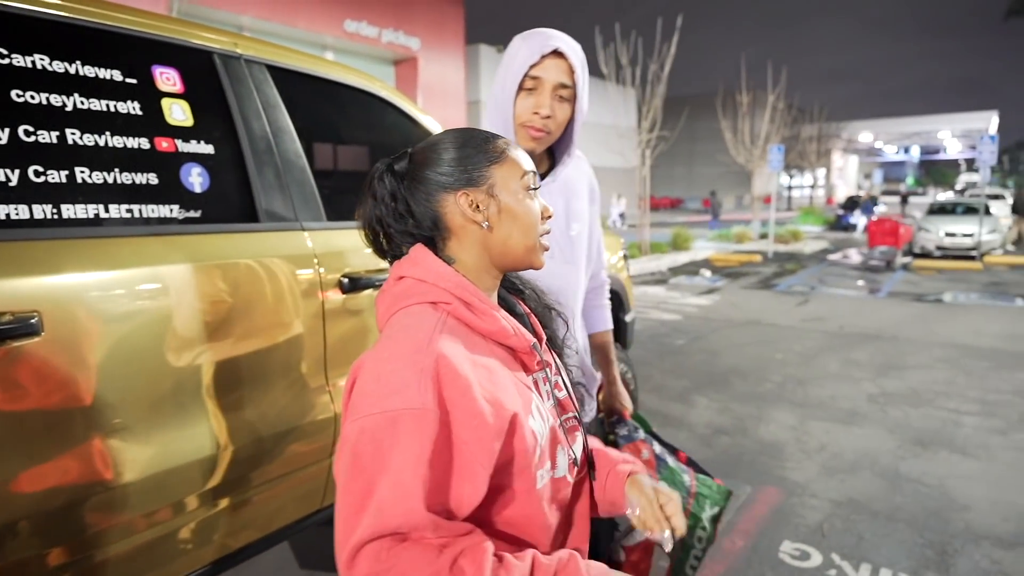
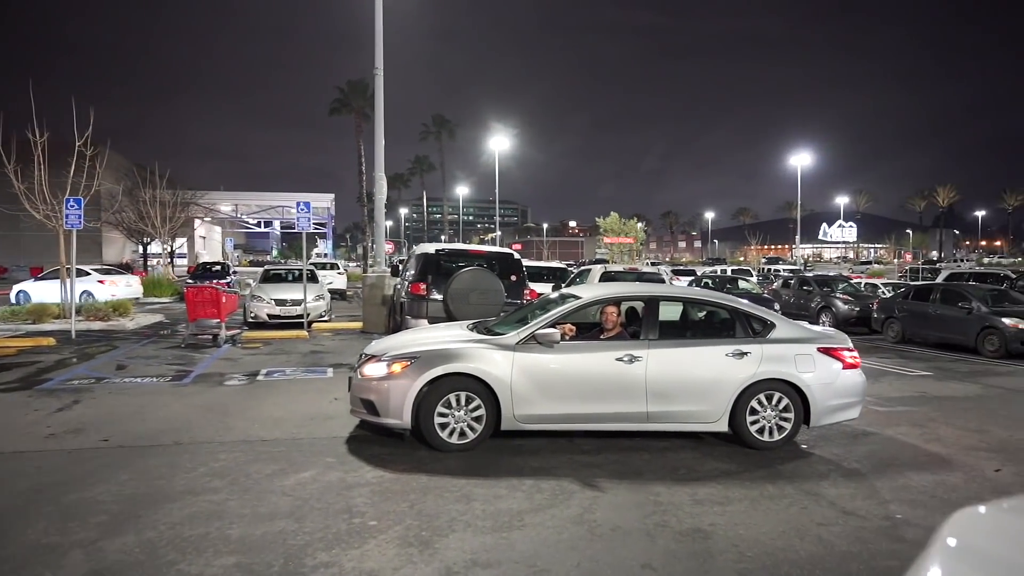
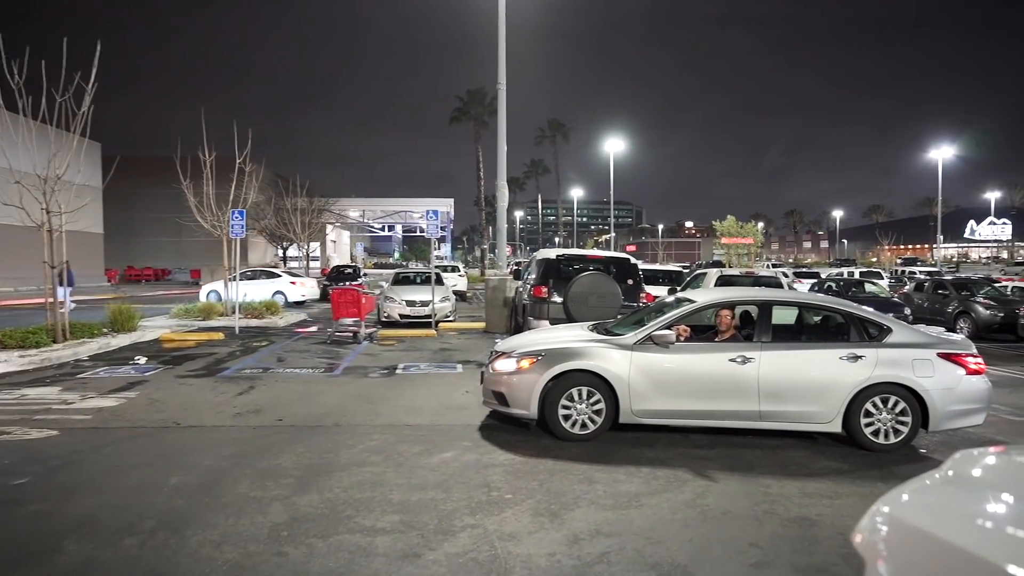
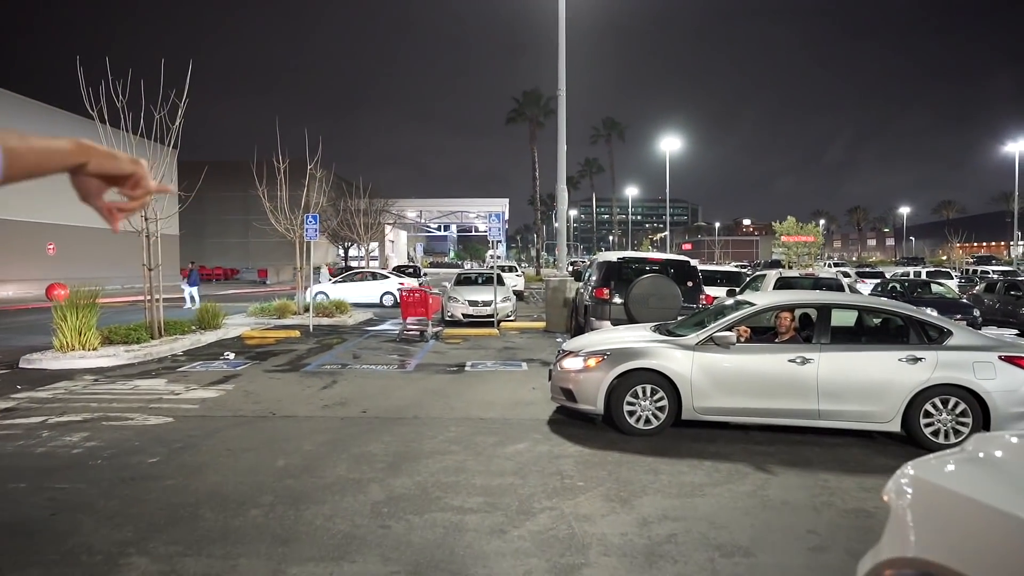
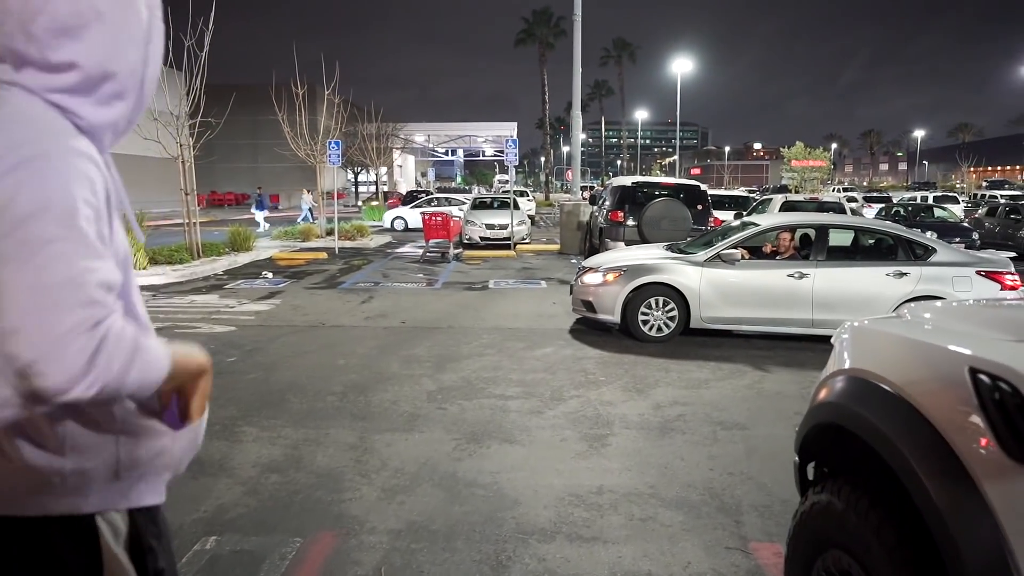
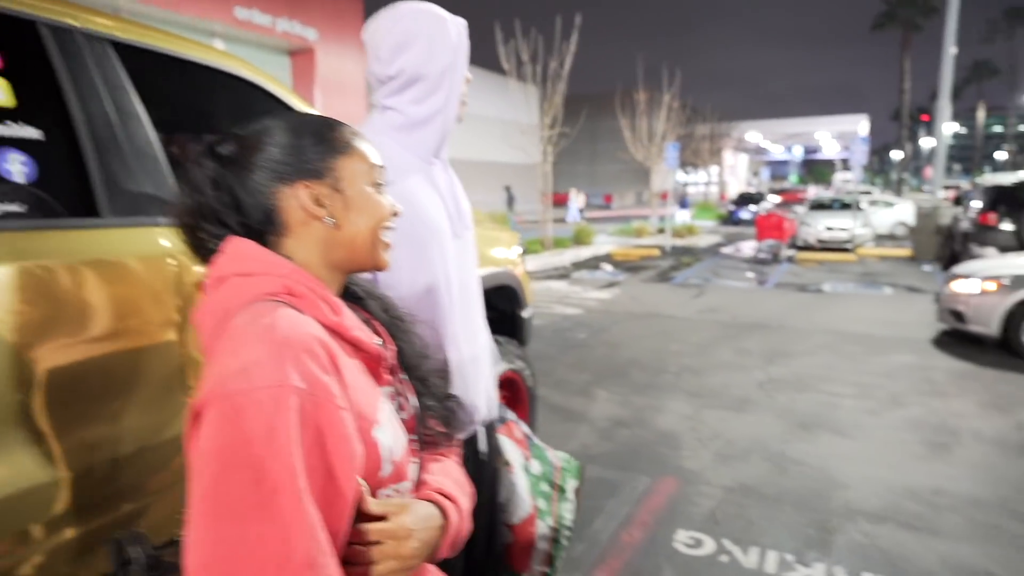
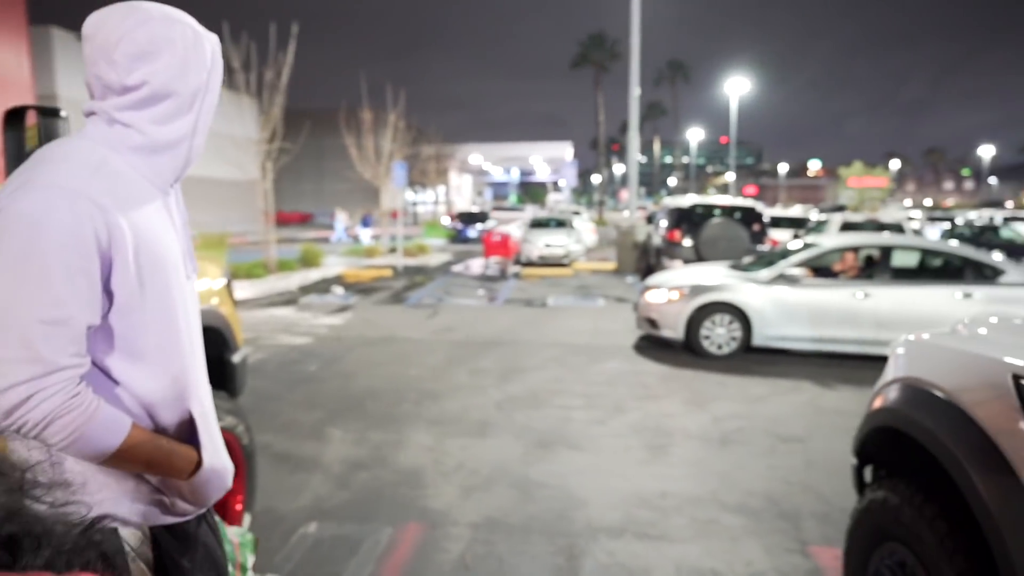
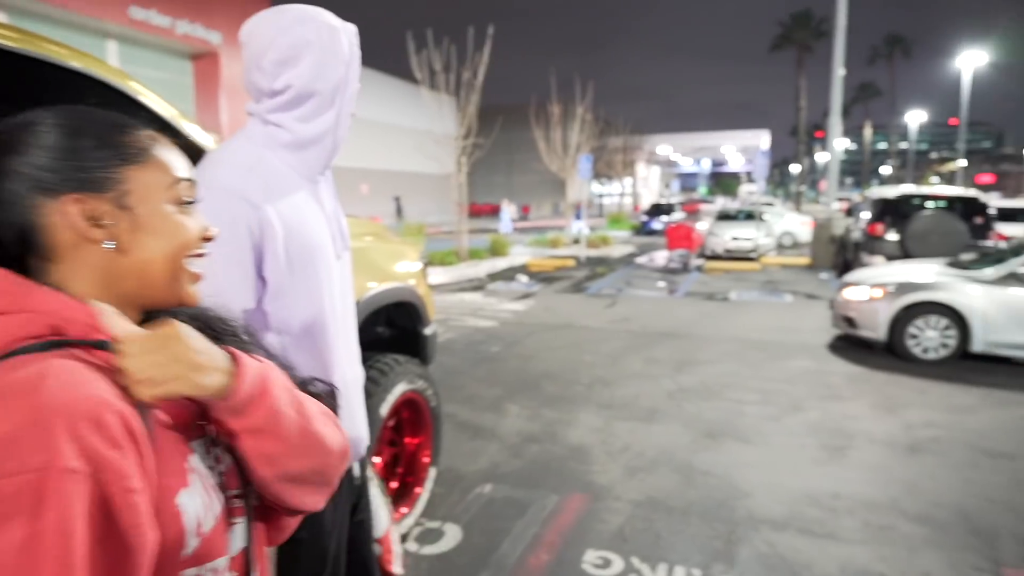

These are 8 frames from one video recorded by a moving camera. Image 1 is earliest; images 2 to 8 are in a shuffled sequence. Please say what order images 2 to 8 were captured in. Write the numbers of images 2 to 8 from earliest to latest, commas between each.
6, 8, 7, 5, 4, 3, 2
